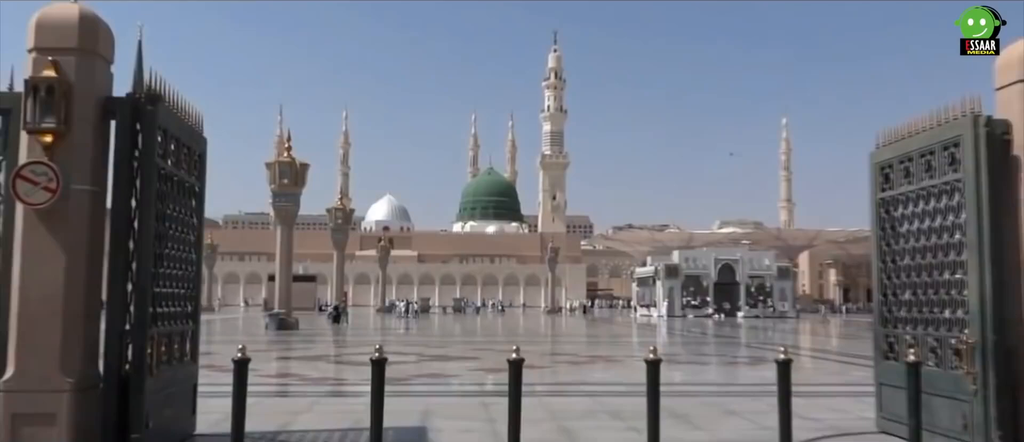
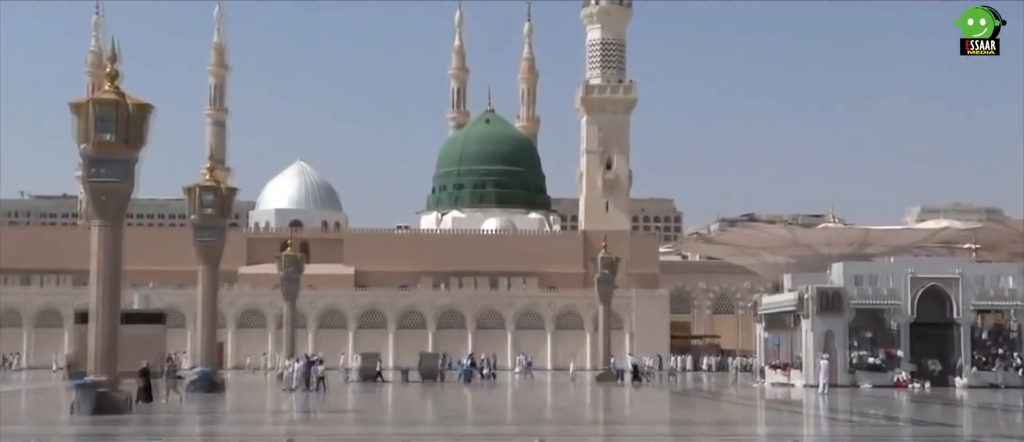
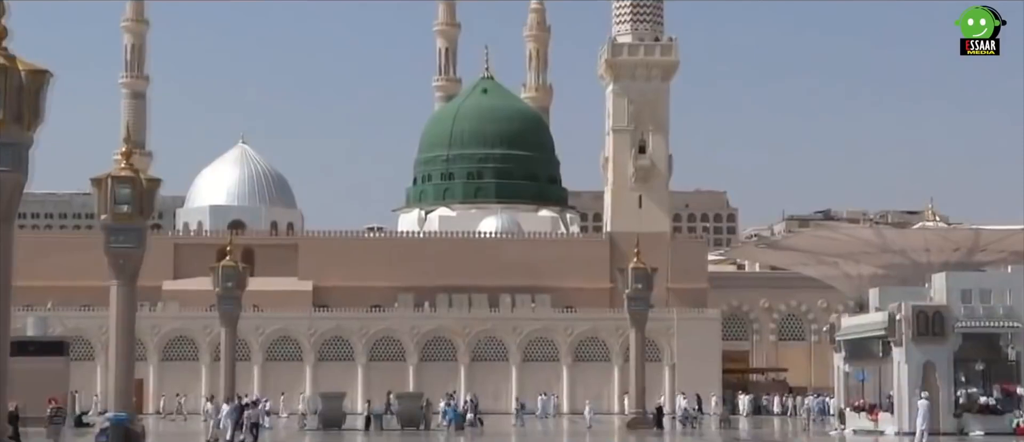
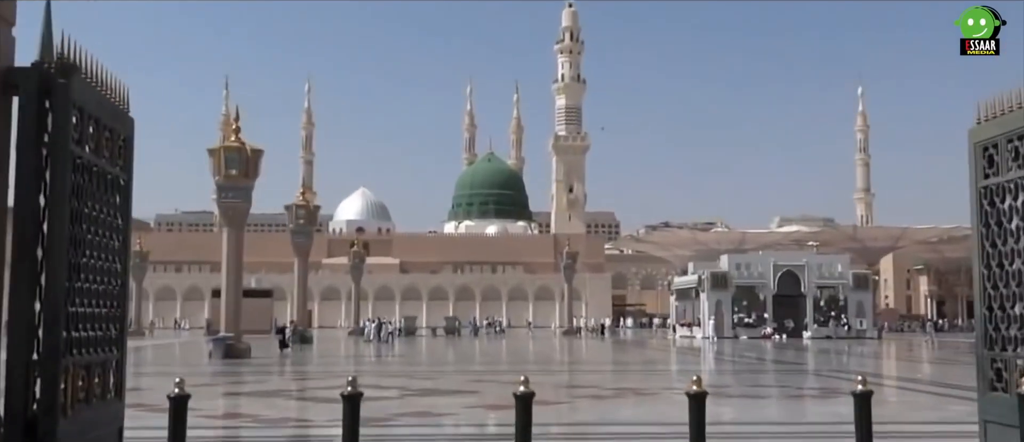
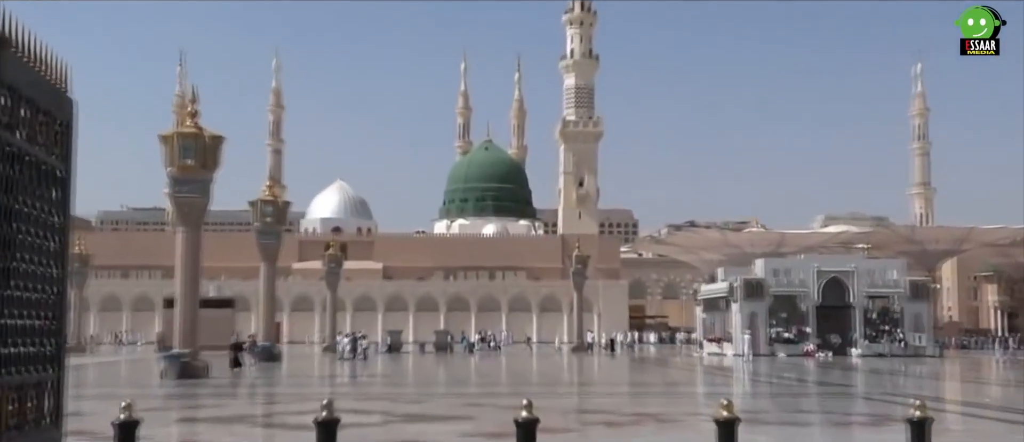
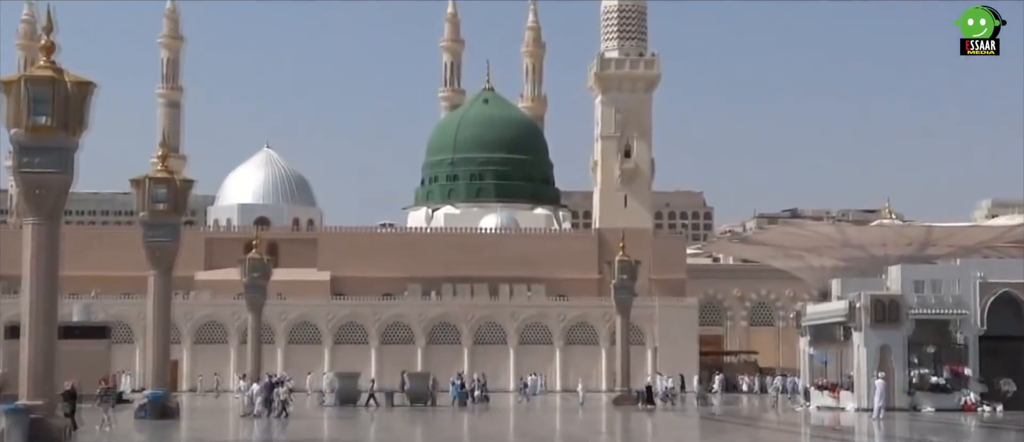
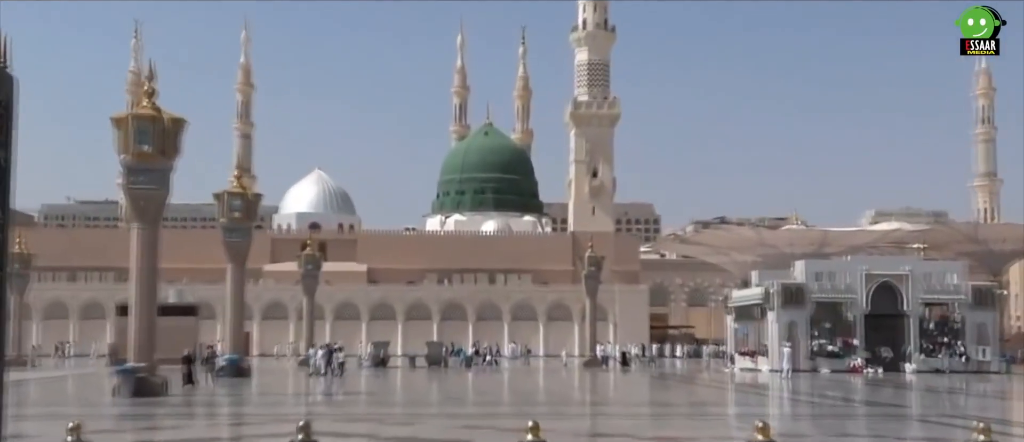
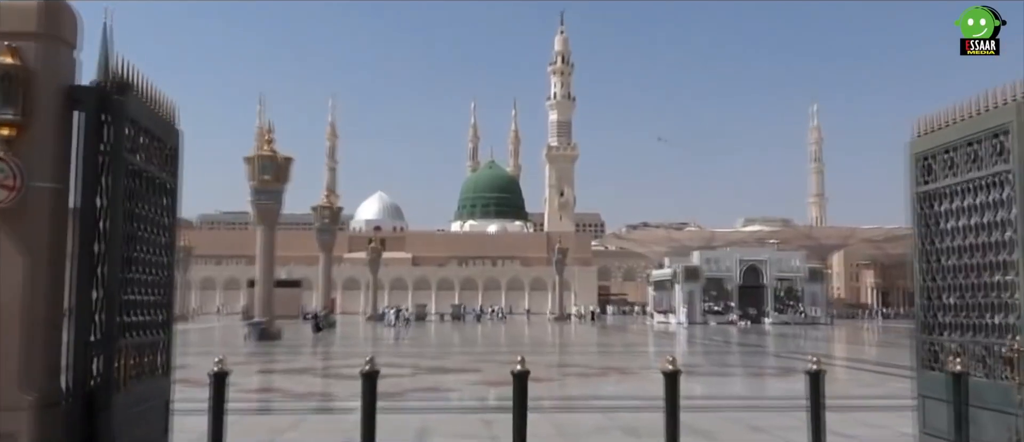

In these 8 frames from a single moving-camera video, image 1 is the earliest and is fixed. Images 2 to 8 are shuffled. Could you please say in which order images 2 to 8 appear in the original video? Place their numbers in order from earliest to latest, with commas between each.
8, 4, 5, 7, 2, 6, 3
